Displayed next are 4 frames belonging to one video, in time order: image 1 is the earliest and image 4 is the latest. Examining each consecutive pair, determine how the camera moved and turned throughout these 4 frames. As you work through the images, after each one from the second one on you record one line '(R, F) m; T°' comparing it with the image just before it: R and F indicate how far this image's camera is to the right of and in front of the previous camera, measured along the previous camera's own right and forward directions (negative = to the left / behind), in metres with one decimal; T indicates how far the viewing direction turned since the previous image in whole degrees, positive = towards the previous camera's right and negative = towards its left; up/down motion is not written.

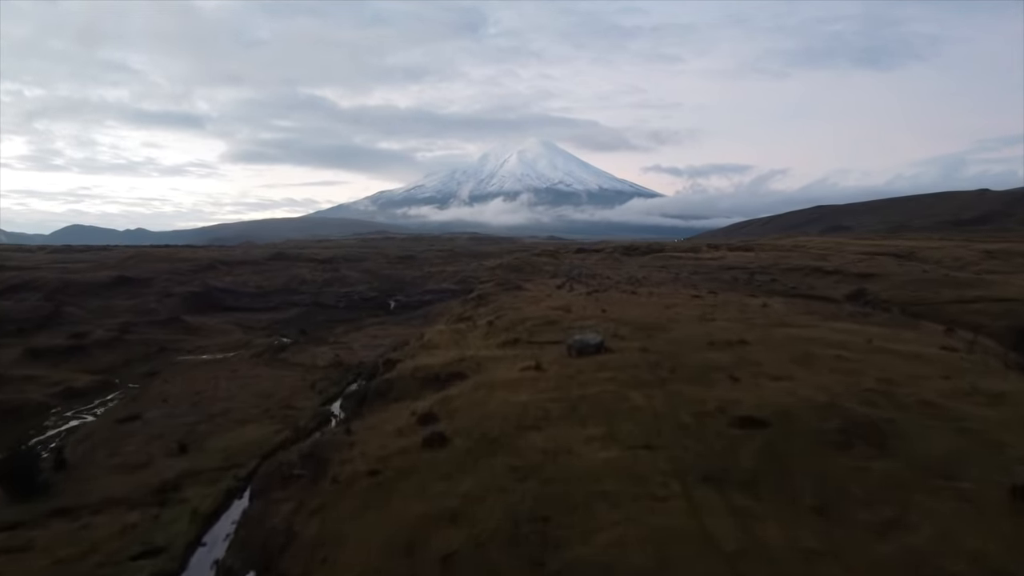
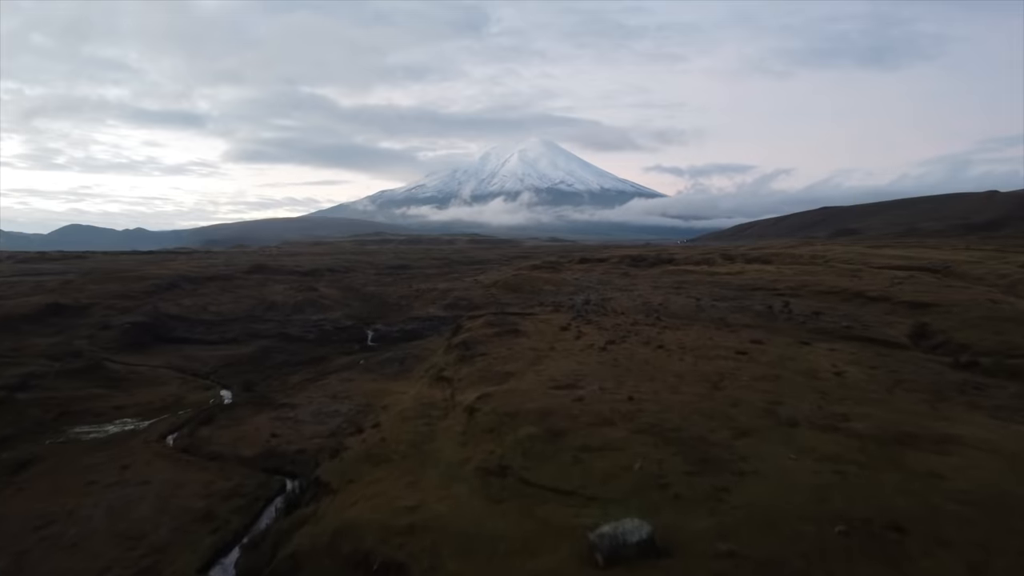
(+0.2, +3.8) m; 0°
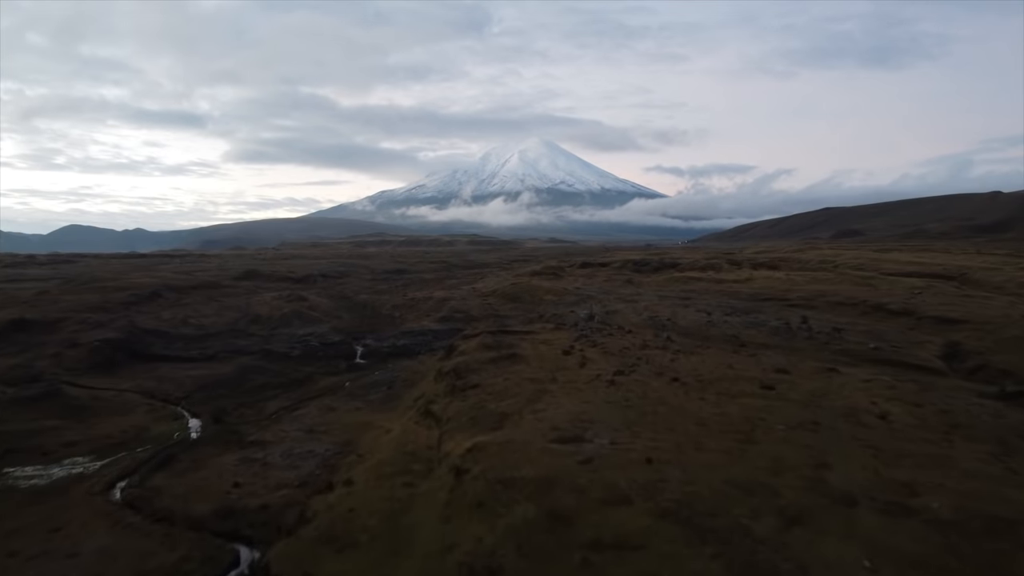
(+0.1, +1.5) m; 0°
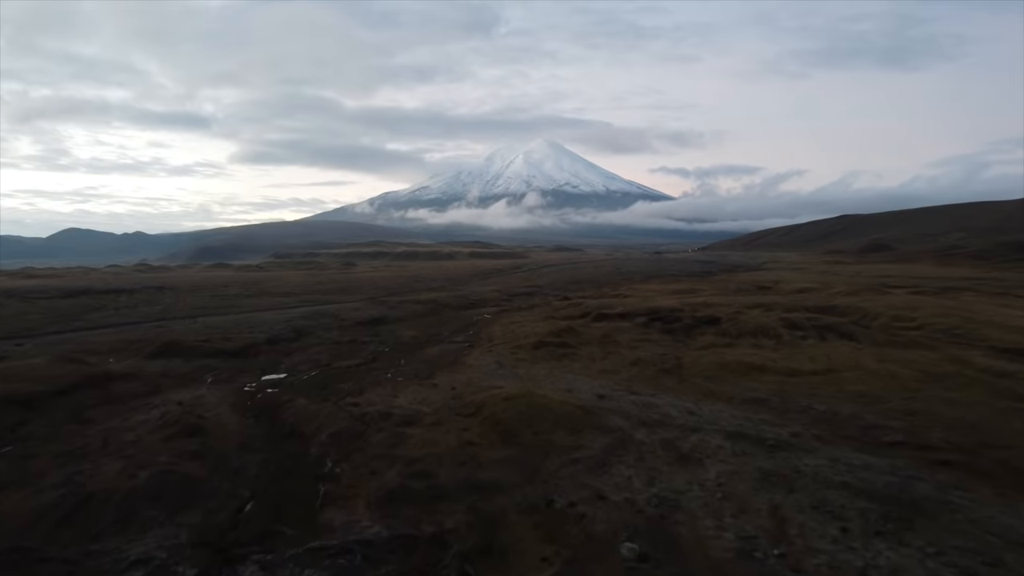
(+0.4, +10.1) m; 0°
